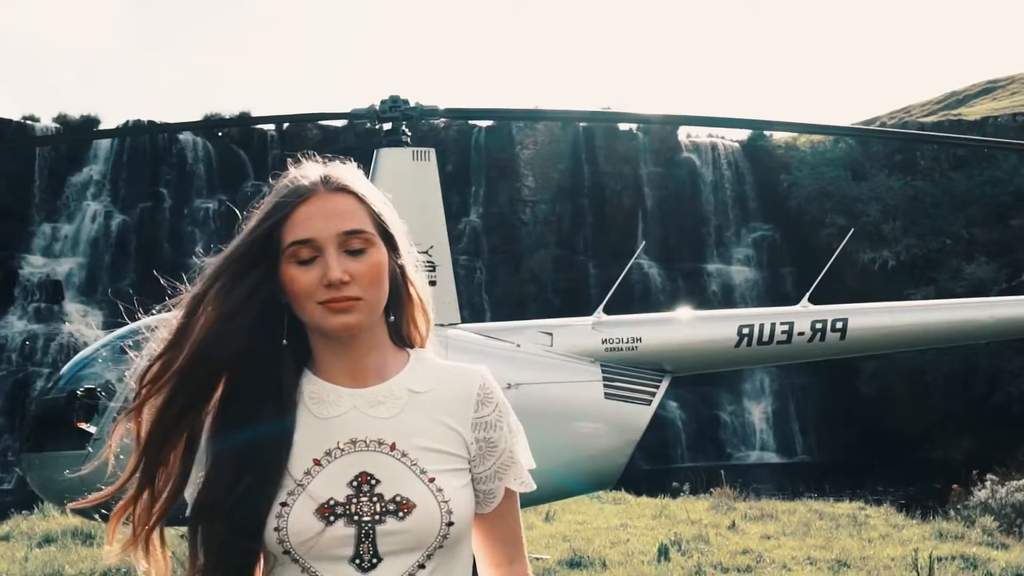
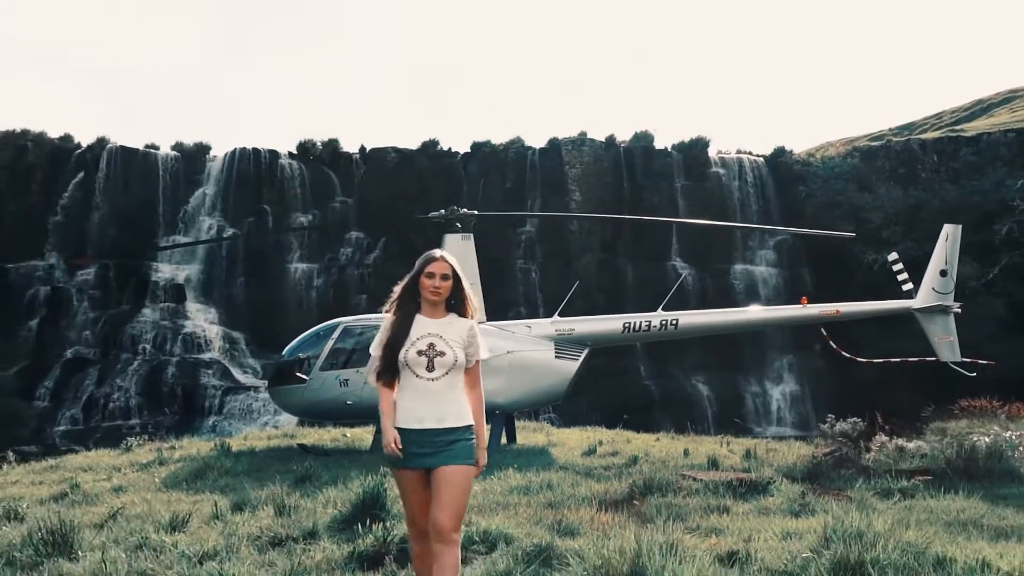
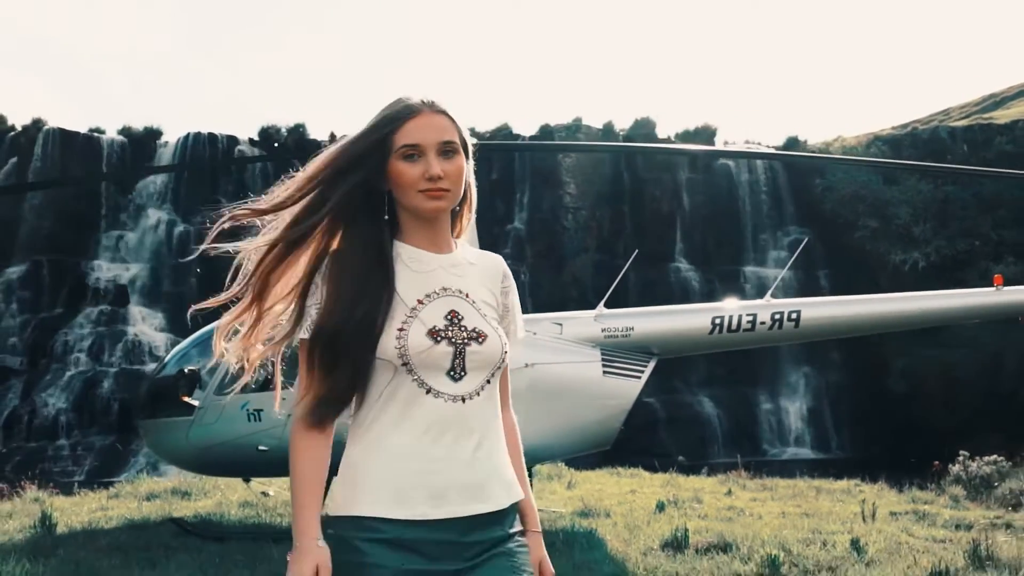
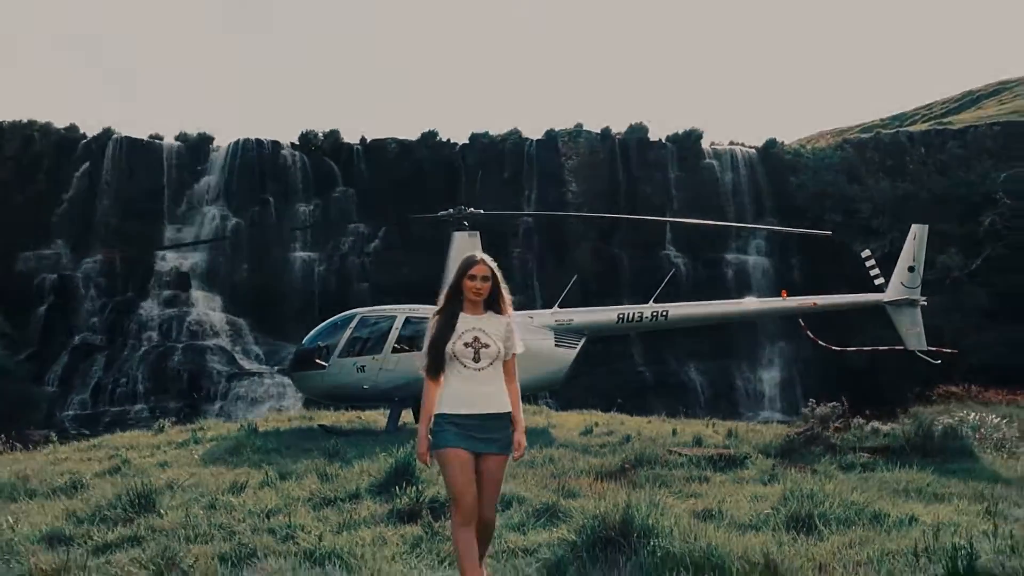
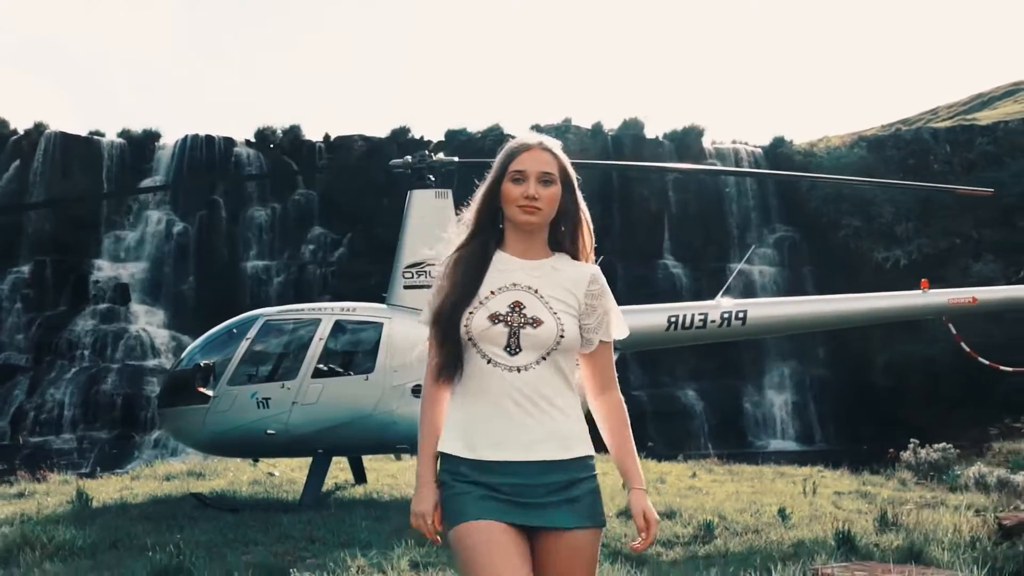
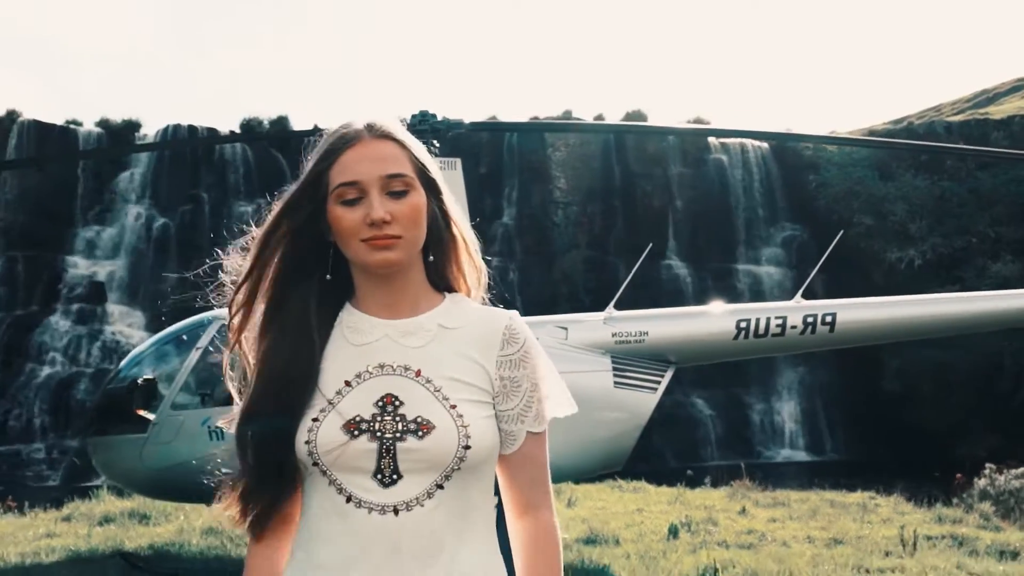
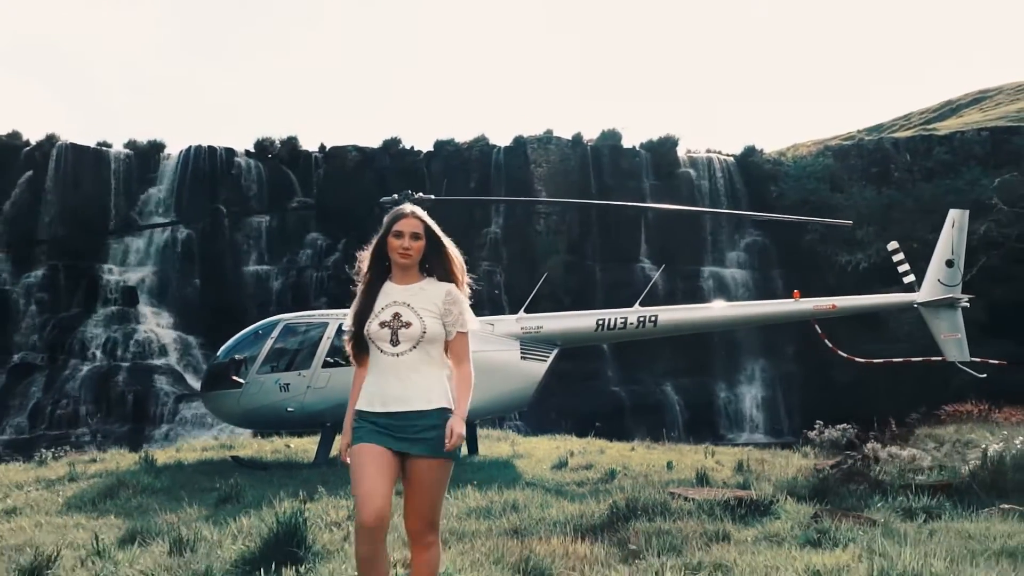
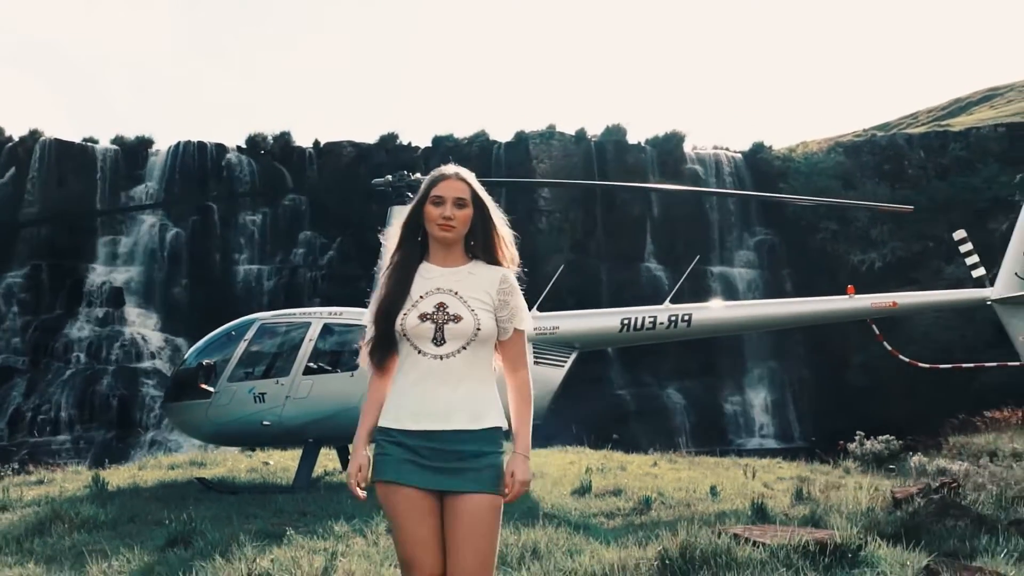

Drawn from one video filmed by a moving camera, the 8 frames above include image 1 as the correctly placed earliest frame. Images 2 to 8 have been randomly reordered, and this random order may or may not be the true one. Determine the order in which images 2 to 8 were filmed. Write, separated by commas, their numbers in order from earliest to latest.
6, 3, 5, 8, 7, 2, 4
